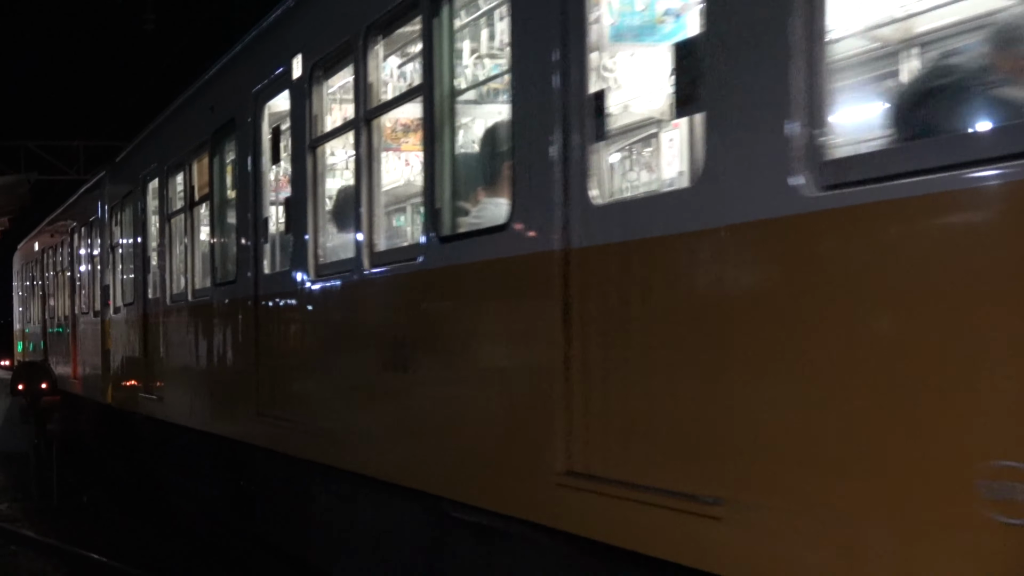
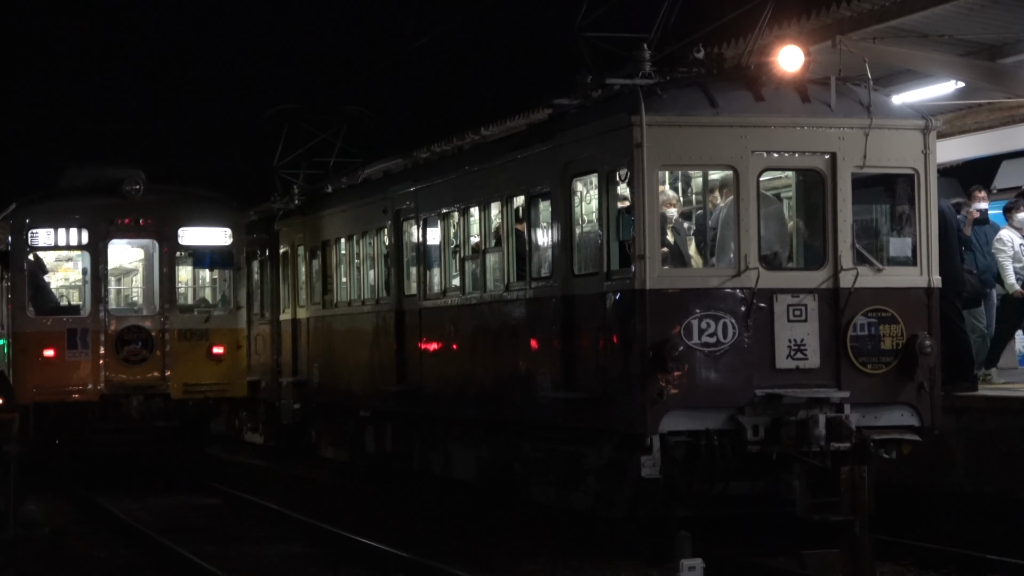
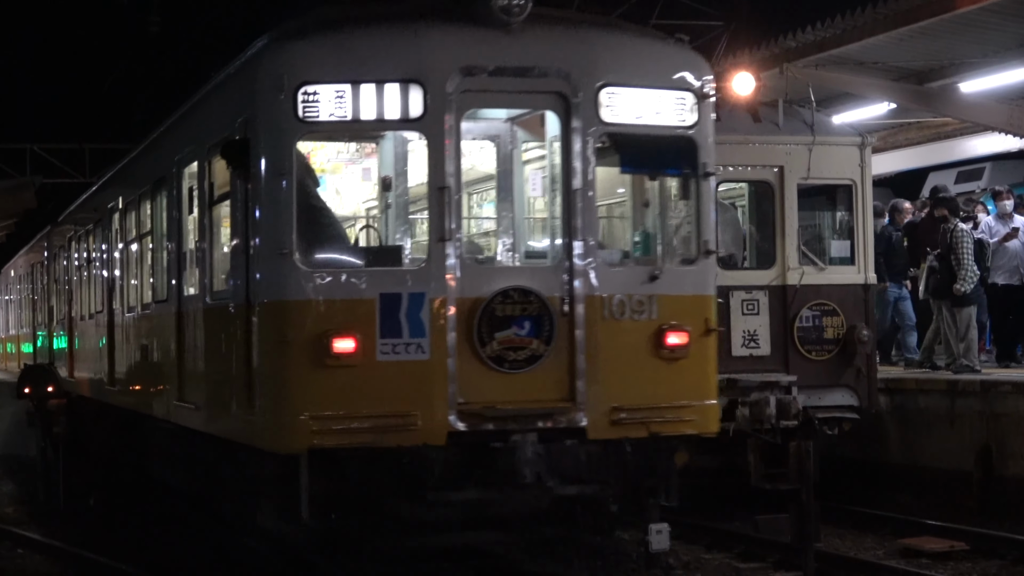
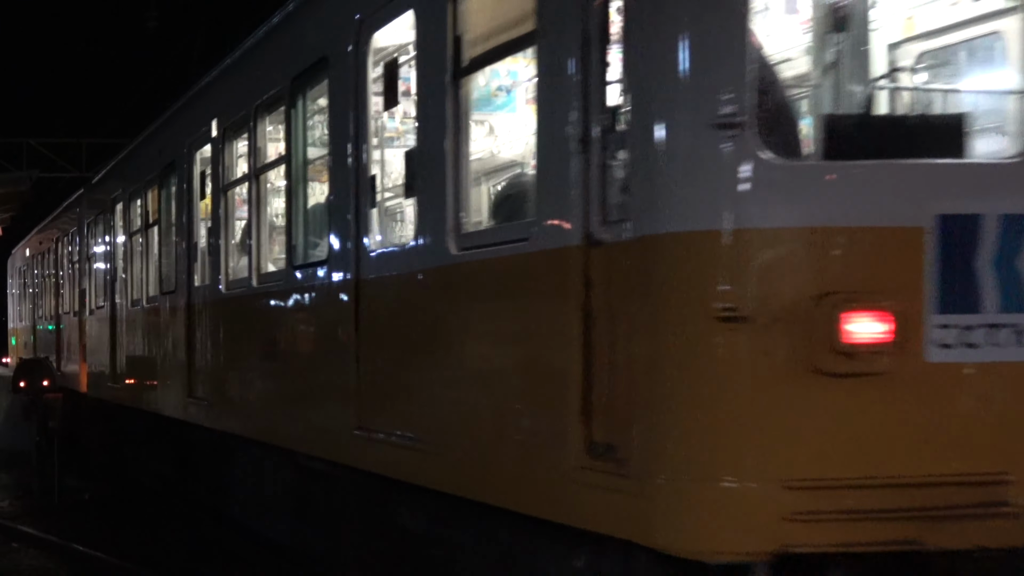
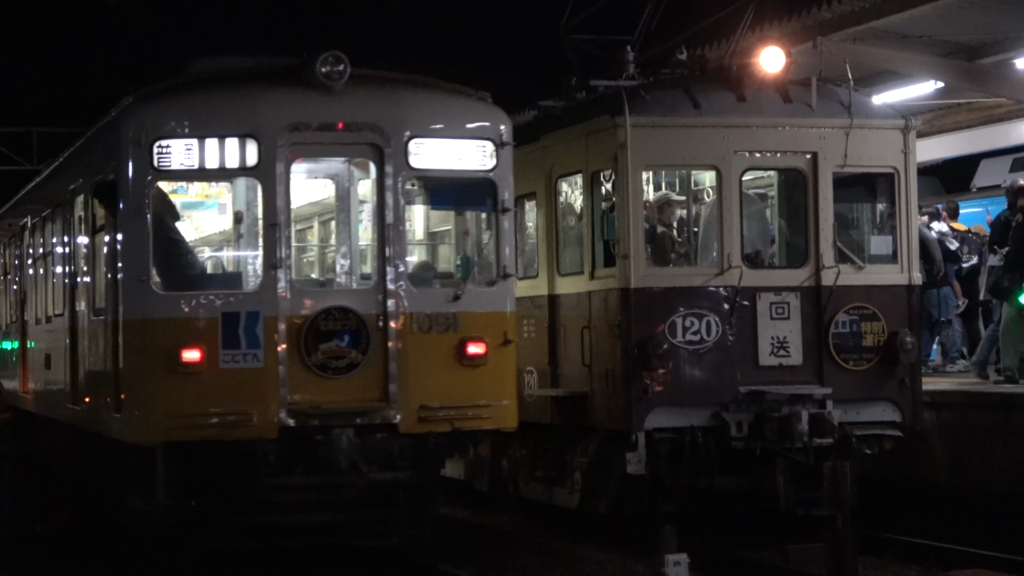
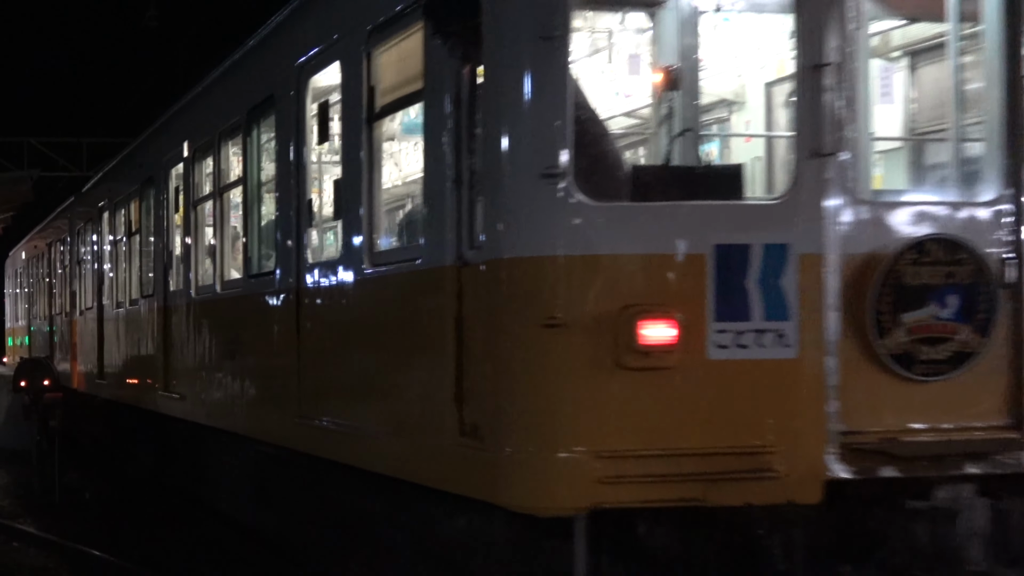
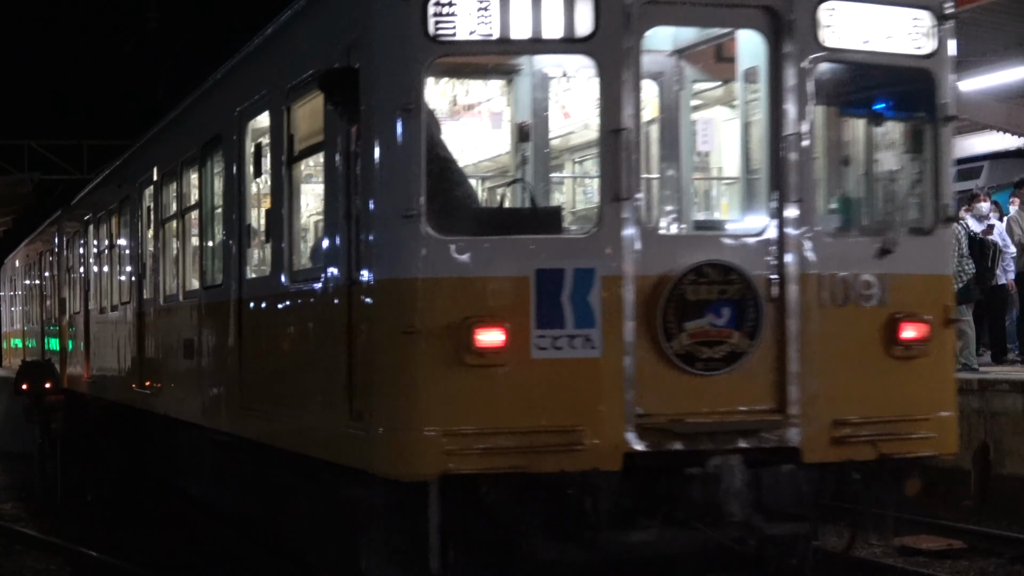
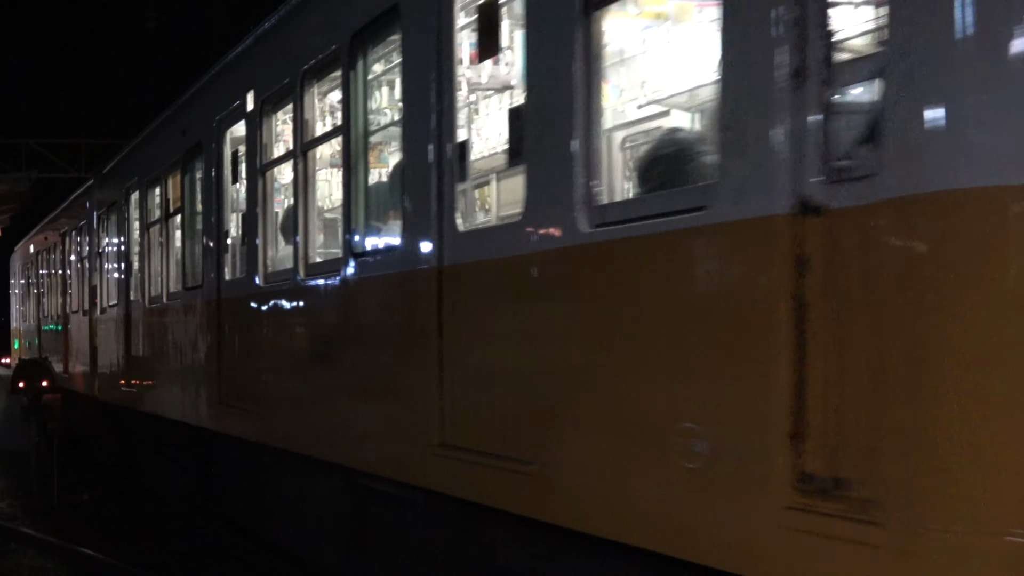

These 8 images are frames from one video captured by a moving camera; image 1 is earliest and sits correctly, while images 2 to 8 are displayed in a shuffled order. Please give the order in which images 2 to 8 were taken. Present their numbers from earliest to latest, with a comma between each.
8, 4, 6, 7, 3, 5, 2
